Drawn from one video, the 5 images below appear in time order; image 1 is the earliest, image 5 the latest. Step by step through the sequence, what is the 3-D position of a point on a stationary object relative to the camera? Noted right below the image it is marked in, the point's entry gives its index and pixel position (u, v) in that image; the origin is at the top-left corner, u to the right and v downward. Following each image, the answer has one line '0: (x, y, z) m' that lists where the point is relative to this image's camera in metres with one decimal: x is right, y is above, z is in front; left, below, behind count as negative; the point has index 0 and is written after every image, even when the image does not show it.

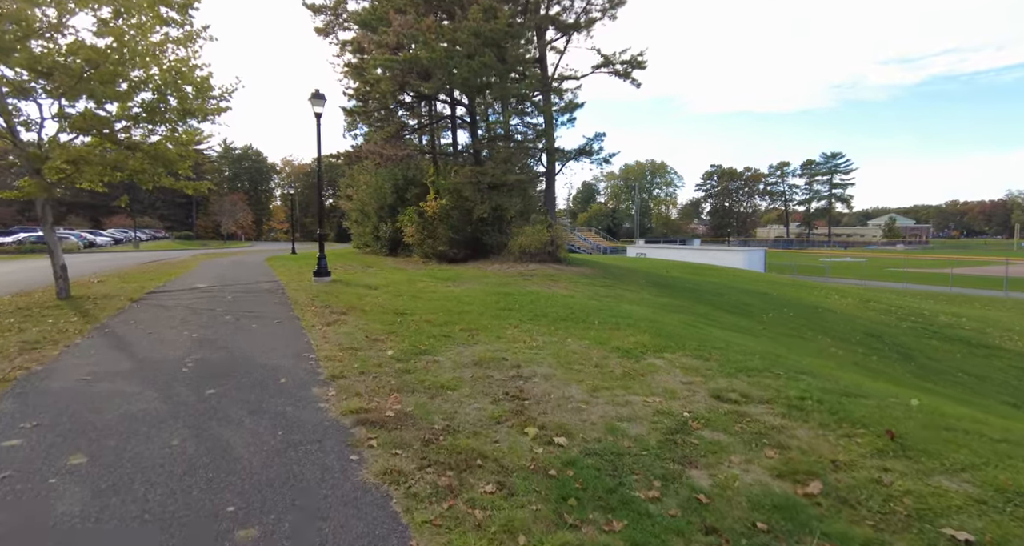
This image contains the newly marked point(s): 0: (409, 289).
0: (-2.5, -0.4, +12.9) m
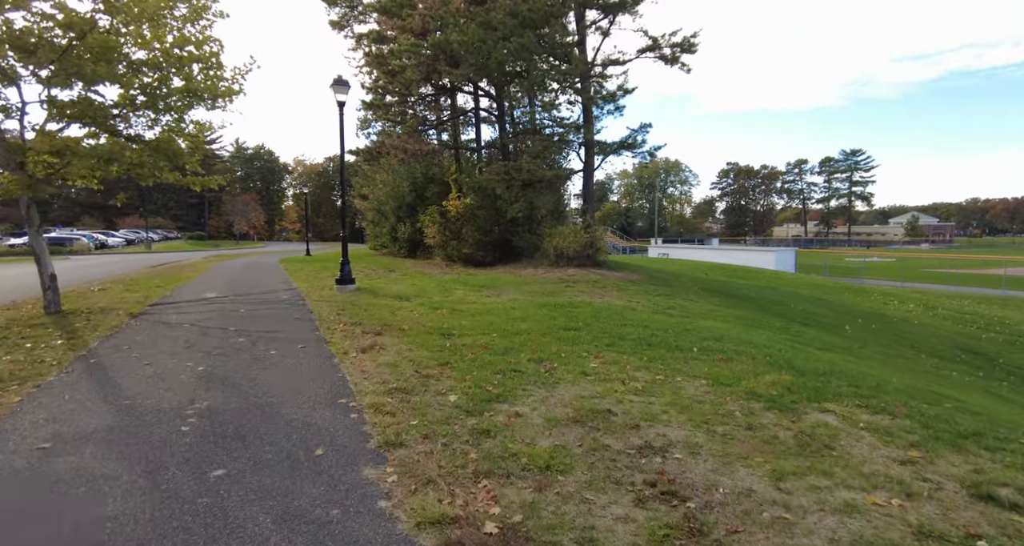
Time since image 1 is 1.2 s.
0: (-1.5, -0.6, +11.3) m
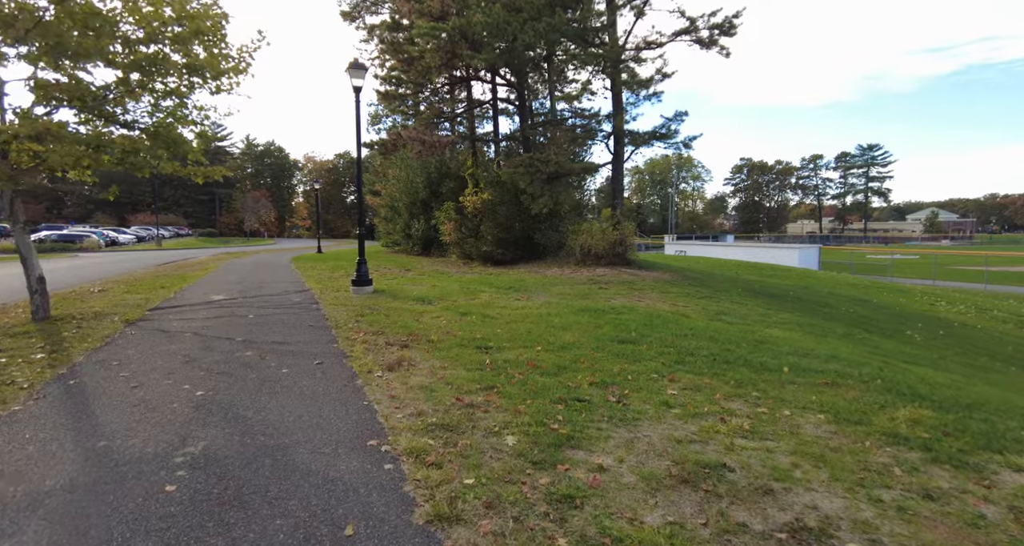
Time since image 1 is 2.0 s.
0: (-0.8, -0.6, +10.3) m
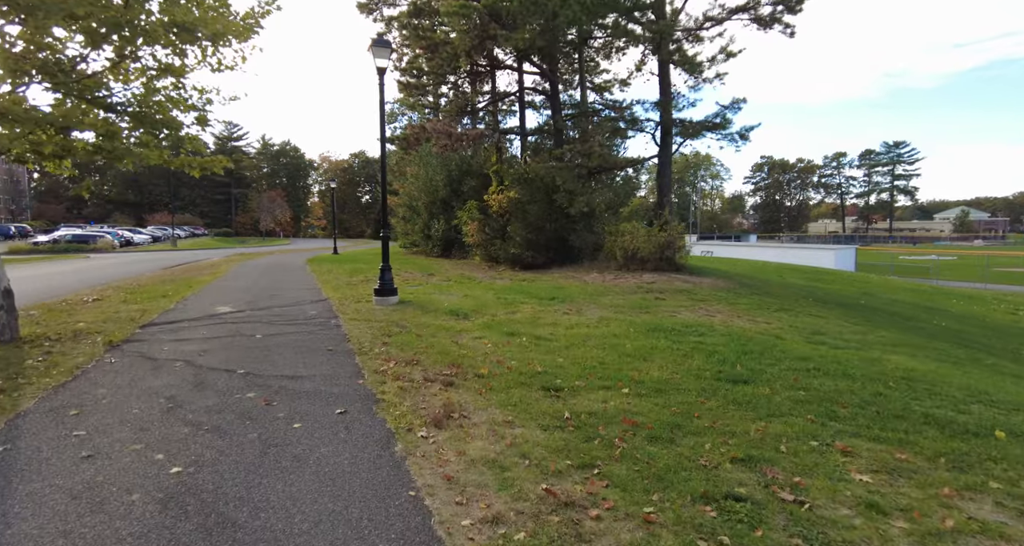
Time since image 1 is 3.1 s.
0: (+0.1, -0.8, +8.8) m
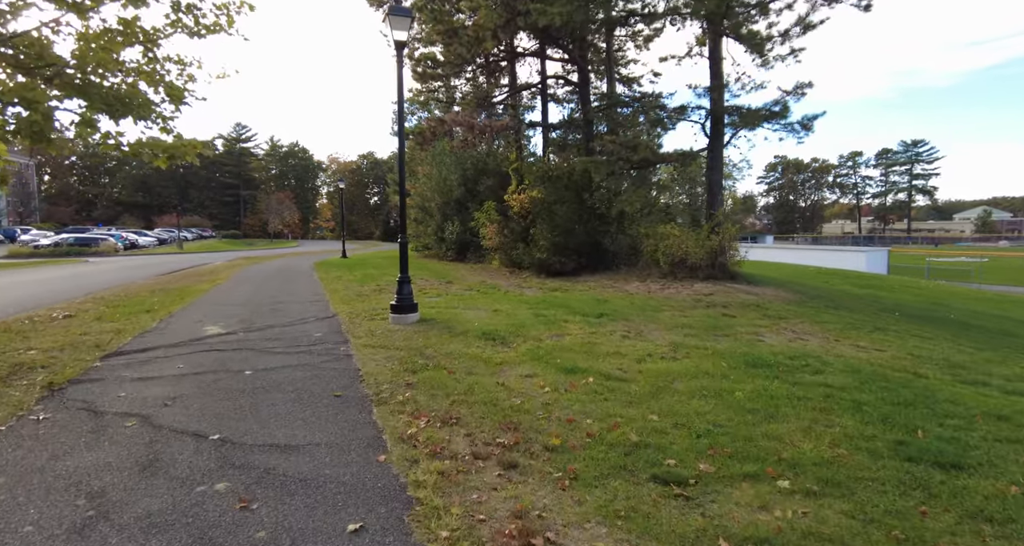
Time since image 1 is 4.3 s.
0: (+0.8, -1.0, +7.0) m
